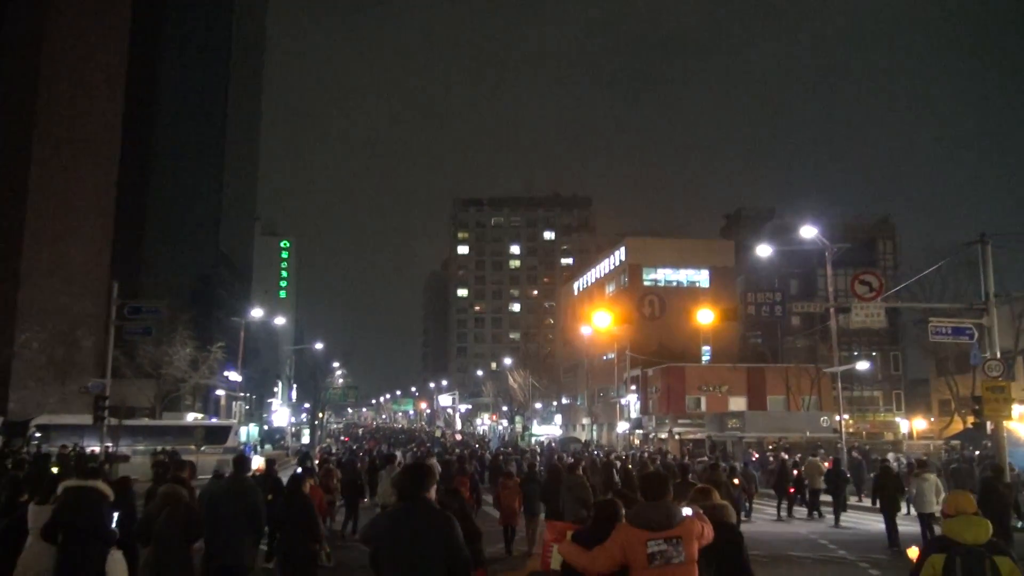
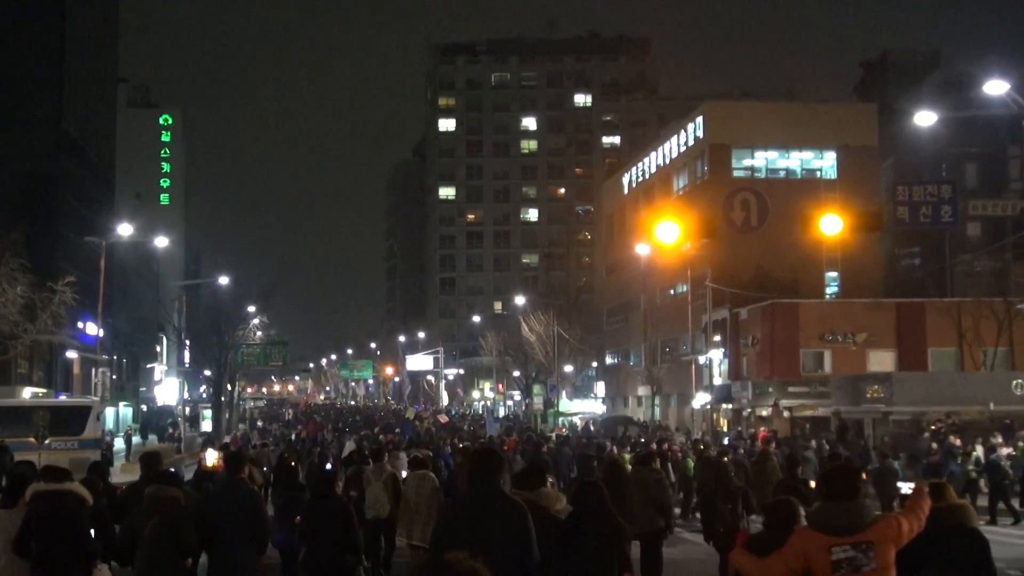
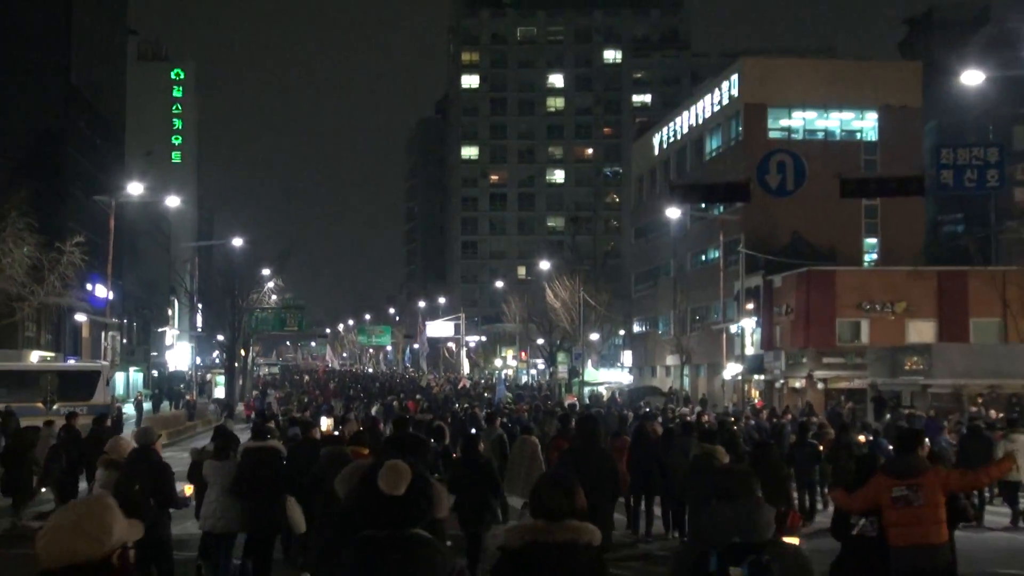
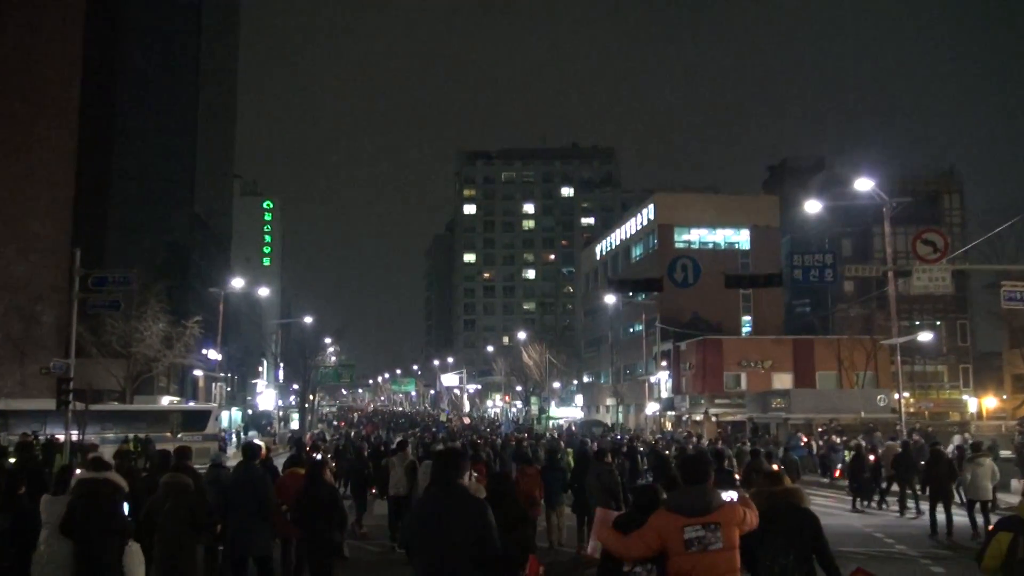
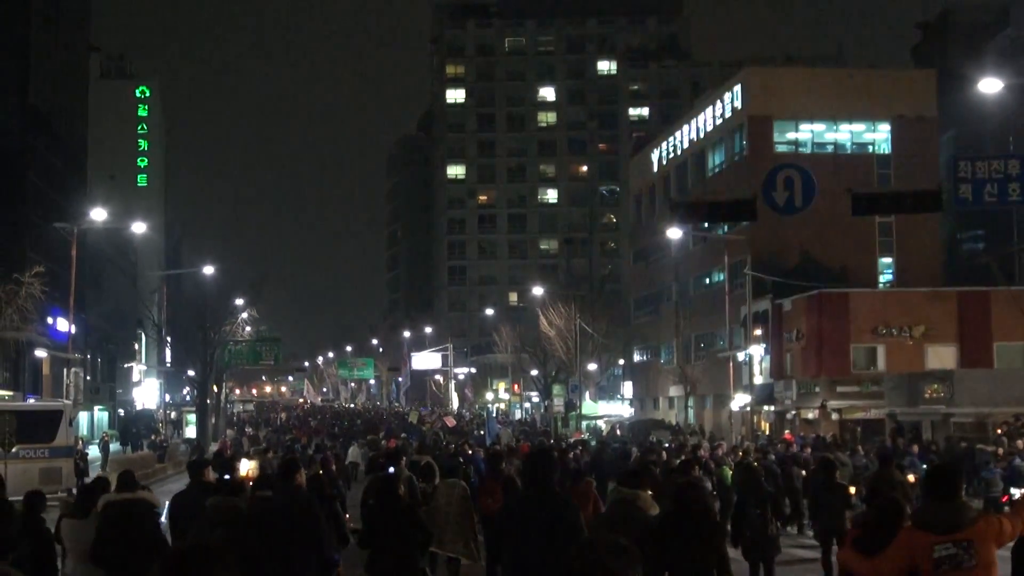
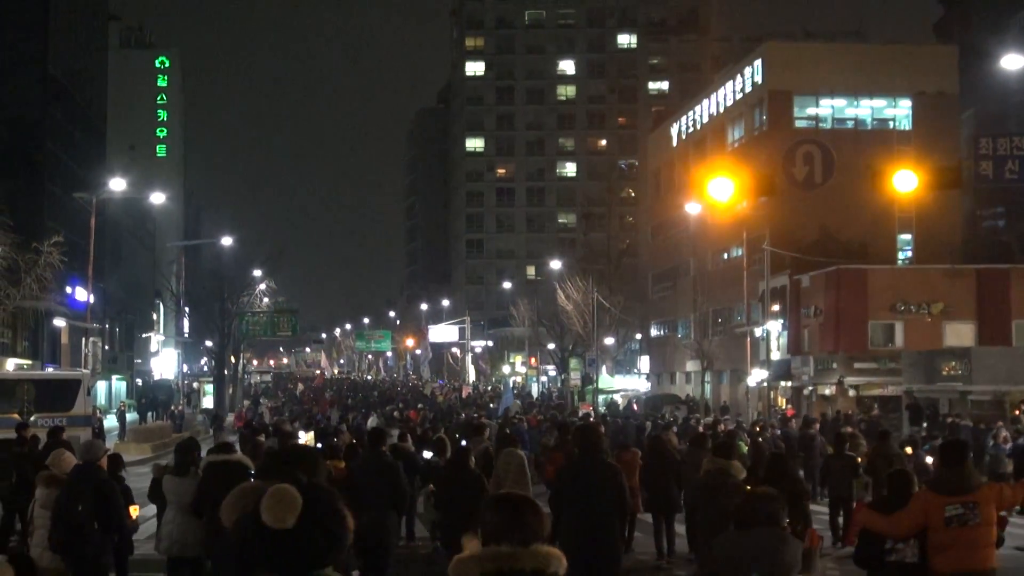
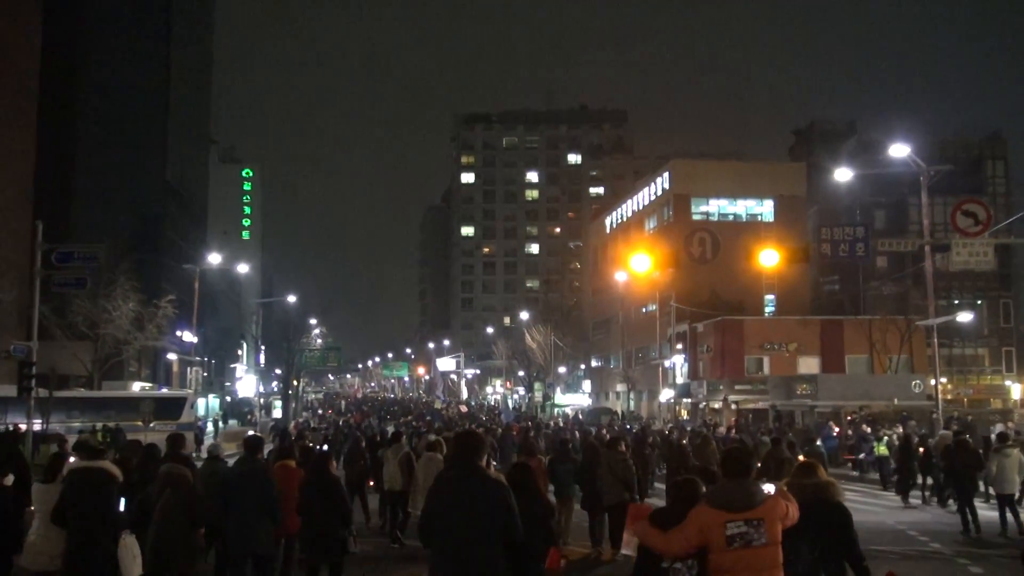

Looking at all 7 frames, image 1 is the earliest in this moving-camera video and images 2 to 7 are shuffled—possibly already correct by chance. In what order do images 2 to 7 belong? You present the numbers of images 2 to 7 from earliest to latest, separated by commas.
4, 7, 2, 5, 6, 3
